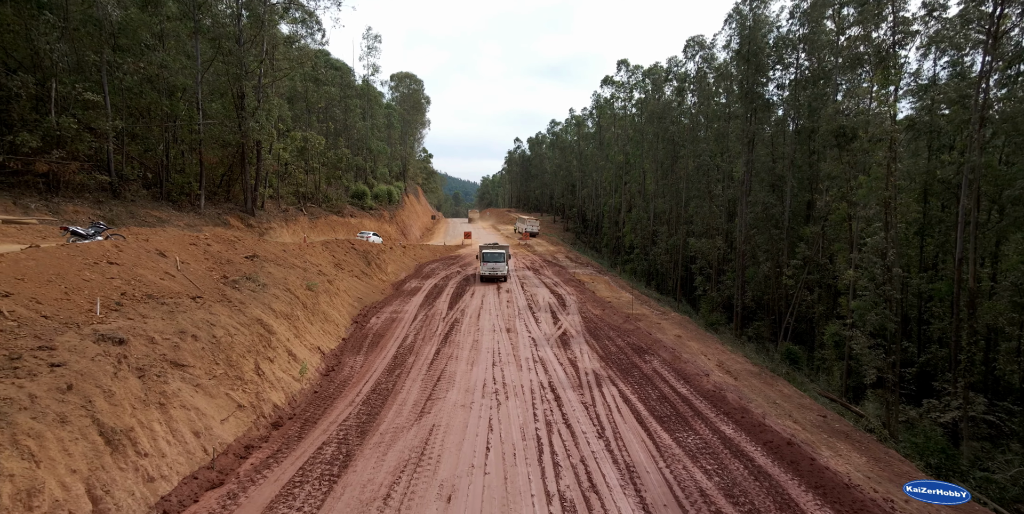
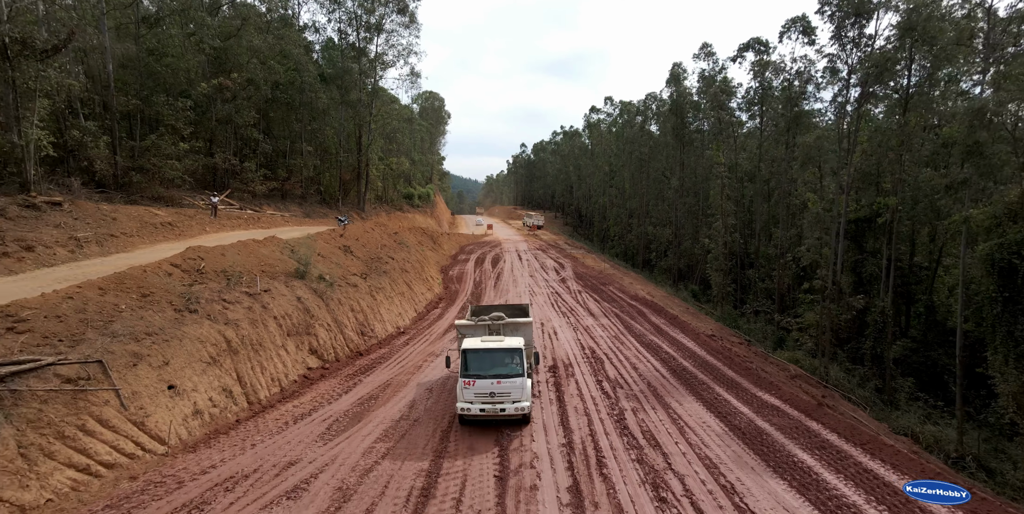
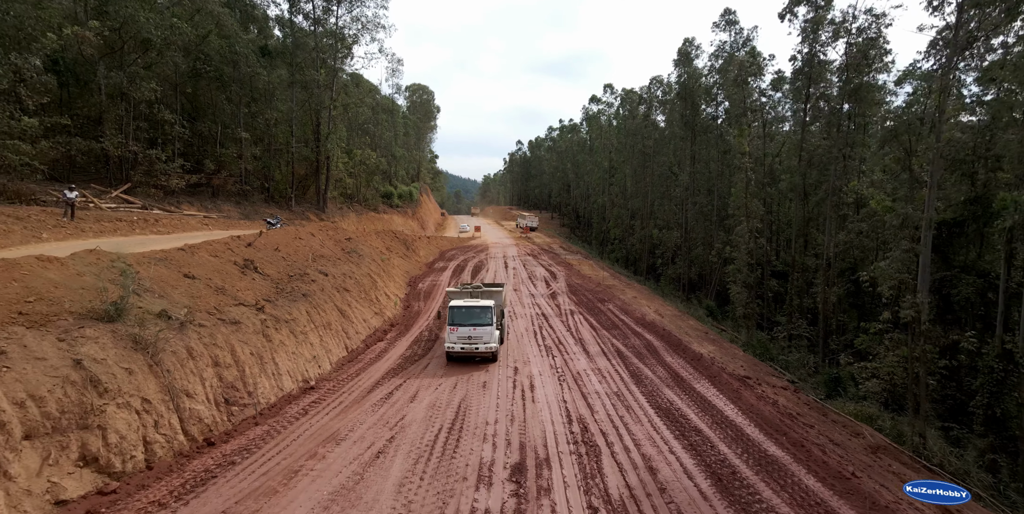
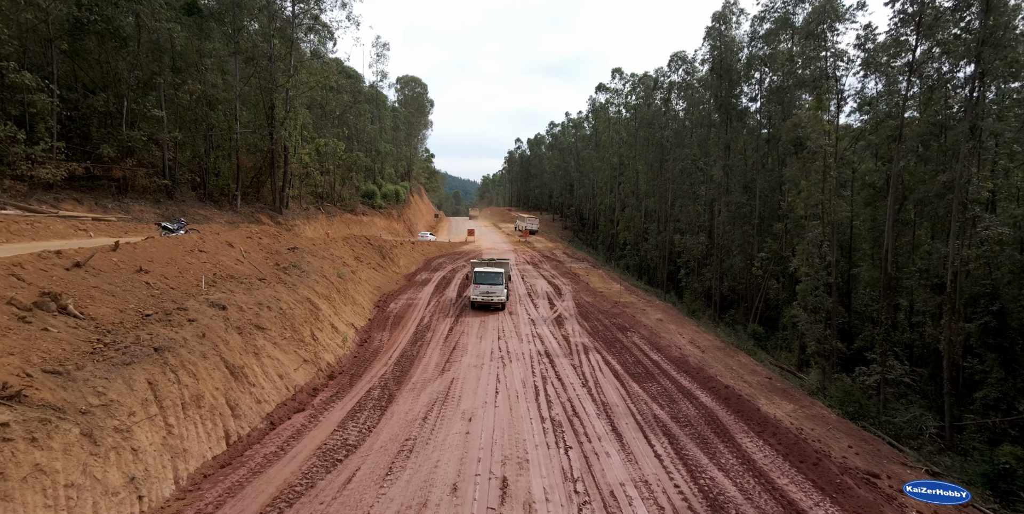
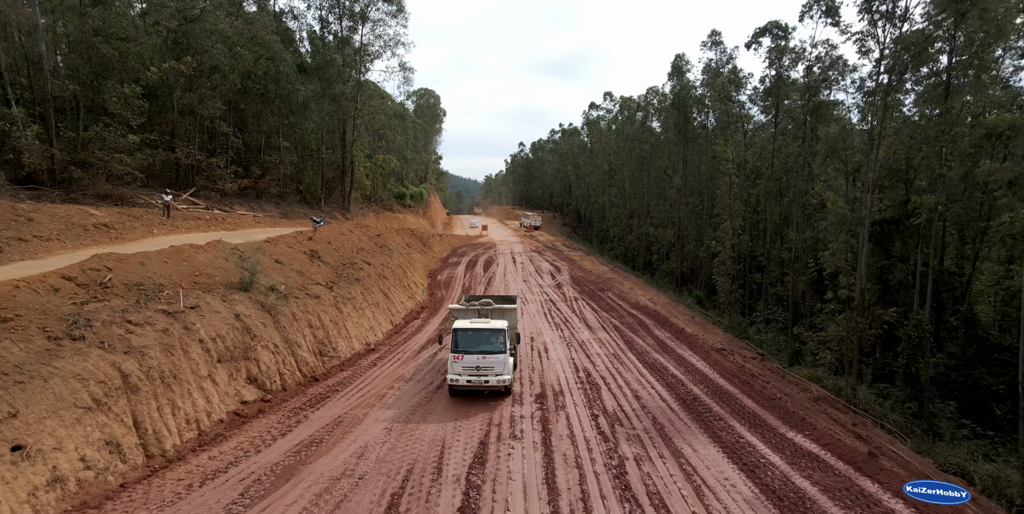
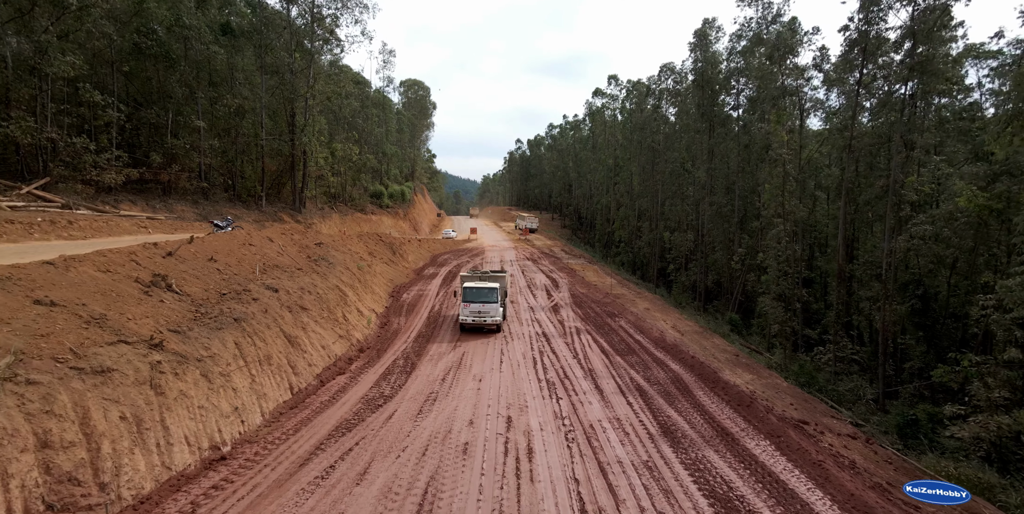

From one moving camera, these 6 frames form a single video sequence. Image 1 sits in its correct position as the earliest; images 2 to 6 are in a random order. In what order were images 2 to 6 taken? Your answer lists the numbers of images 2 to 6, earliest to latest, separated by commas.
4, 6, 3, 5, 2
